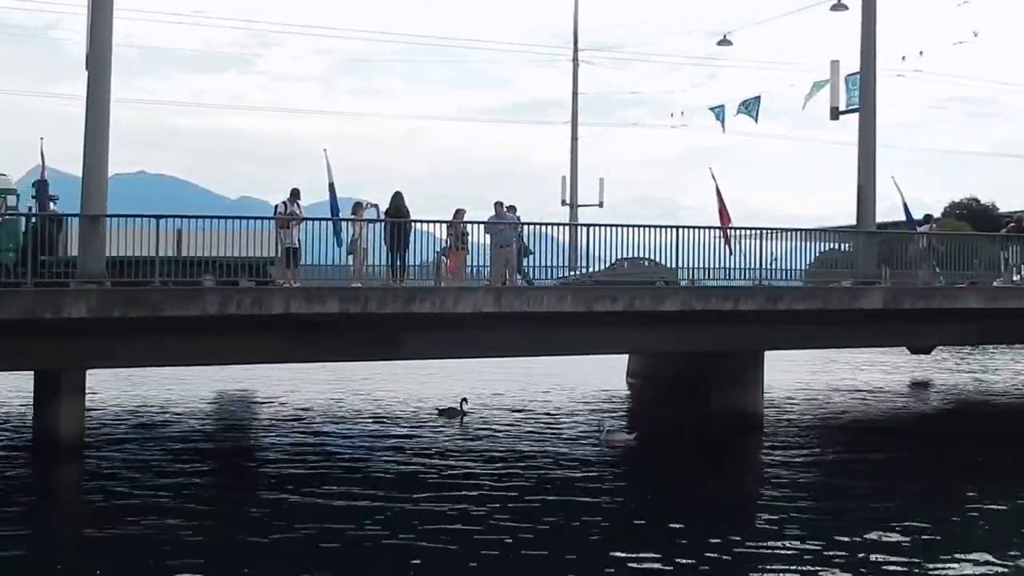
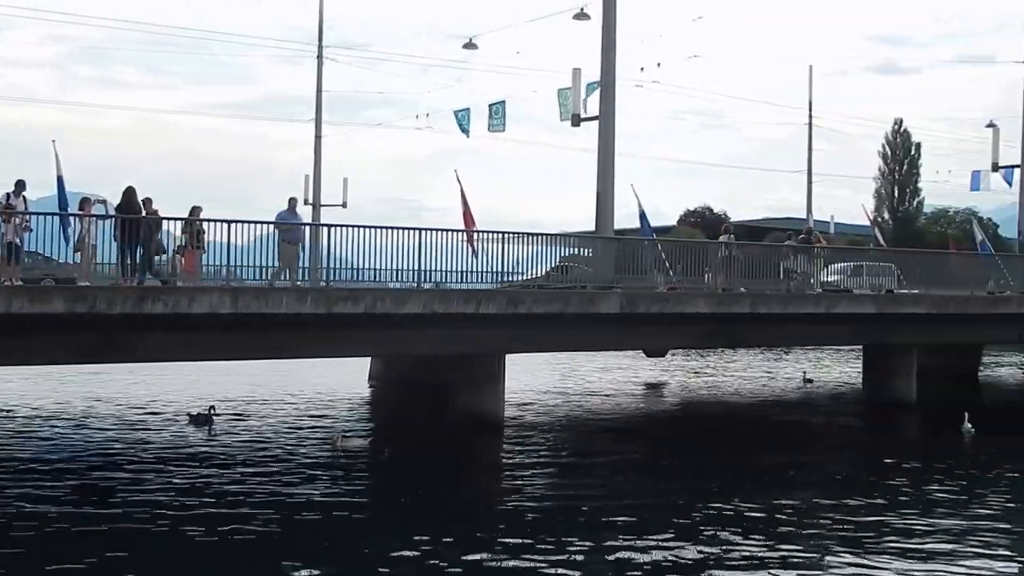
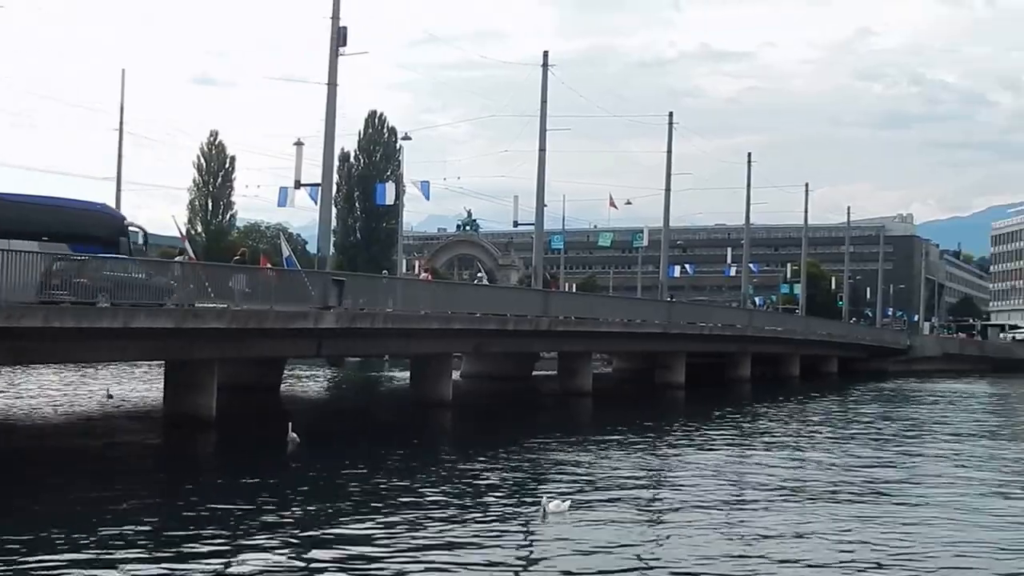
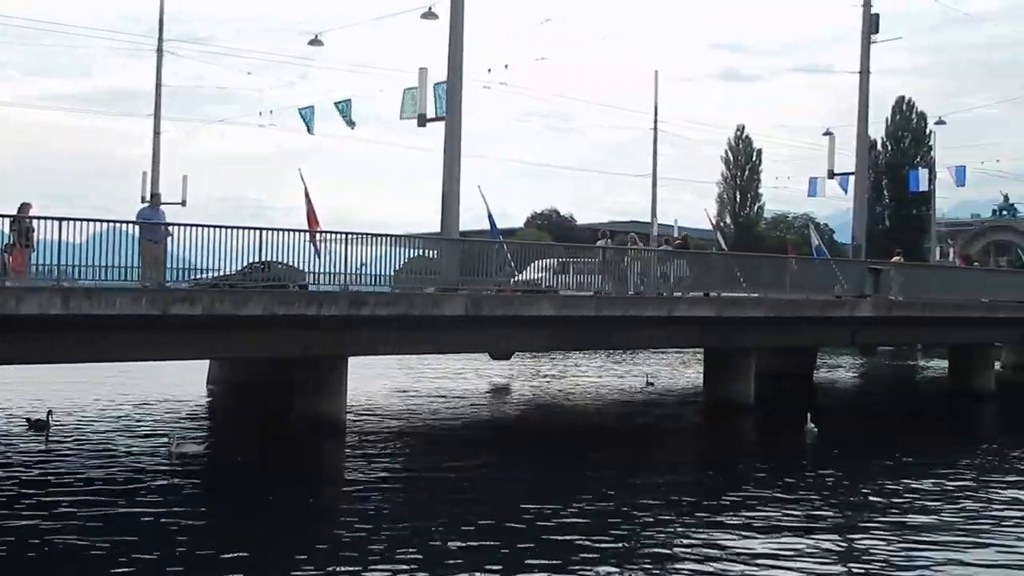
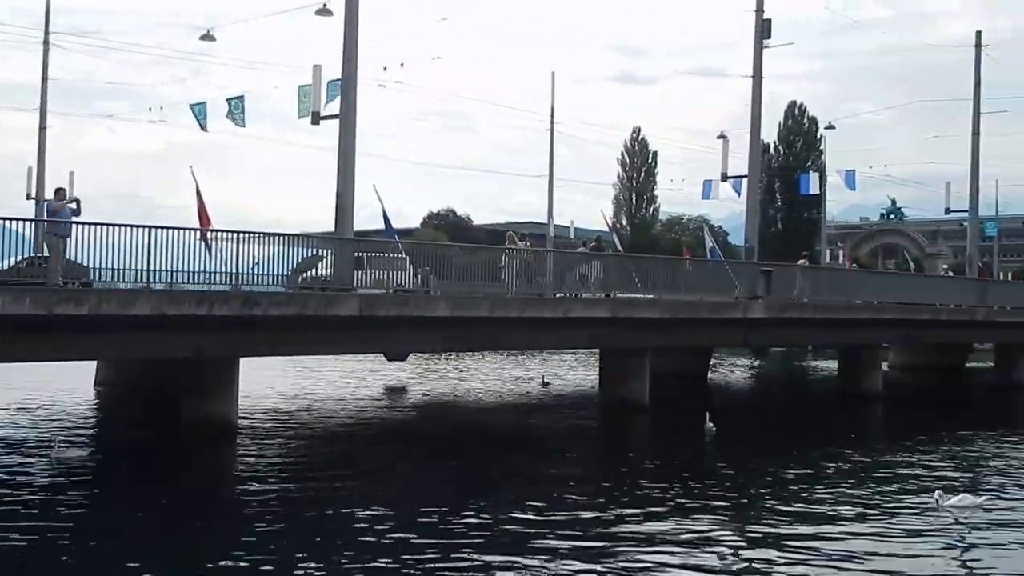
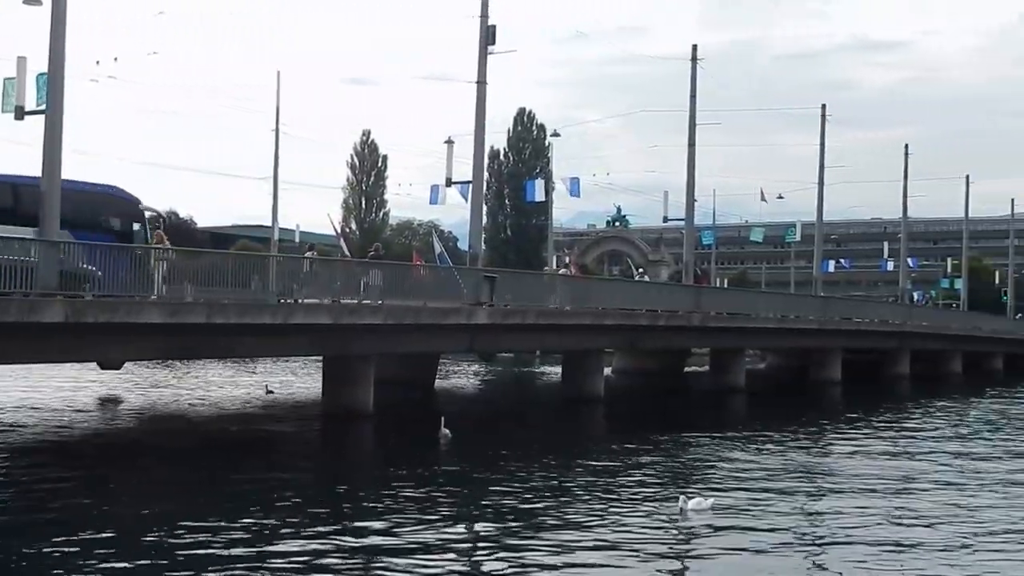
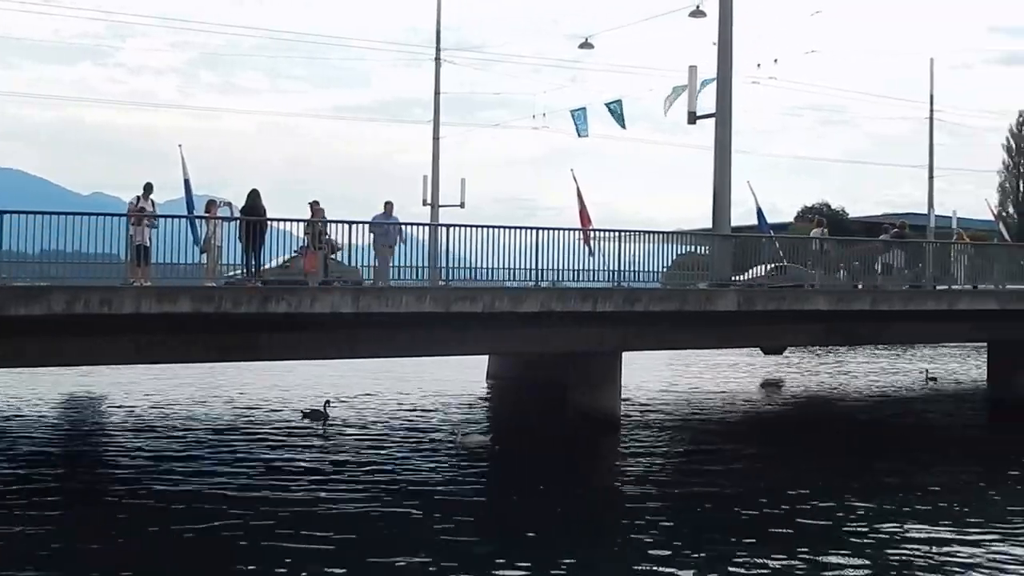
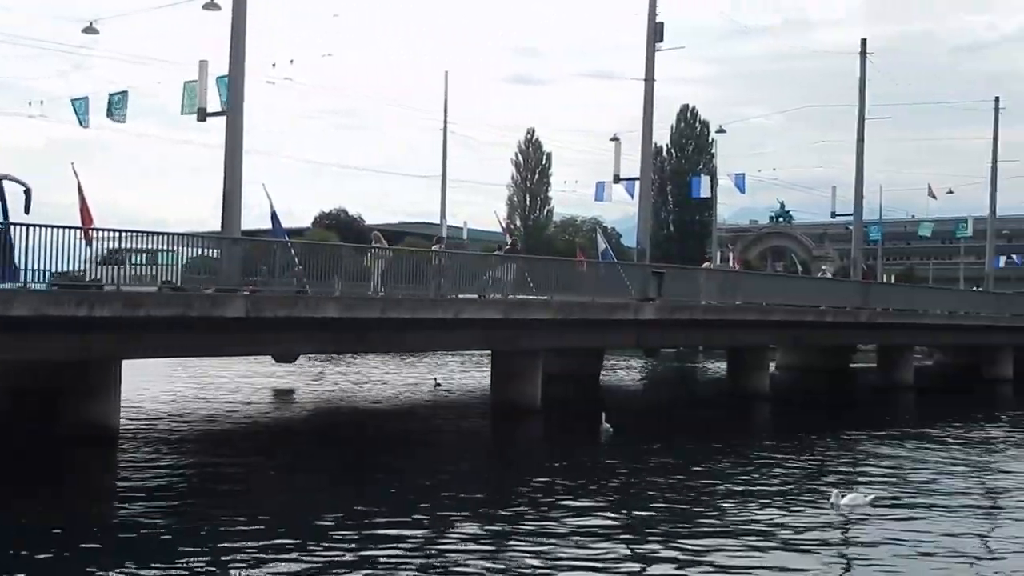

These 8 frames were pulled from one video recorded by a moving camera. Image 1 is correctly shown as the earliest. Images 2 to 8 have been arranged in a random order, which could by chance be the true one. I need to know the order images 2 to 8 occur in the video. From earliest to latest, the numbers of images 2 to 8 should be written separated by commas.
7, 2, 4, 5, 8, 6, 3
